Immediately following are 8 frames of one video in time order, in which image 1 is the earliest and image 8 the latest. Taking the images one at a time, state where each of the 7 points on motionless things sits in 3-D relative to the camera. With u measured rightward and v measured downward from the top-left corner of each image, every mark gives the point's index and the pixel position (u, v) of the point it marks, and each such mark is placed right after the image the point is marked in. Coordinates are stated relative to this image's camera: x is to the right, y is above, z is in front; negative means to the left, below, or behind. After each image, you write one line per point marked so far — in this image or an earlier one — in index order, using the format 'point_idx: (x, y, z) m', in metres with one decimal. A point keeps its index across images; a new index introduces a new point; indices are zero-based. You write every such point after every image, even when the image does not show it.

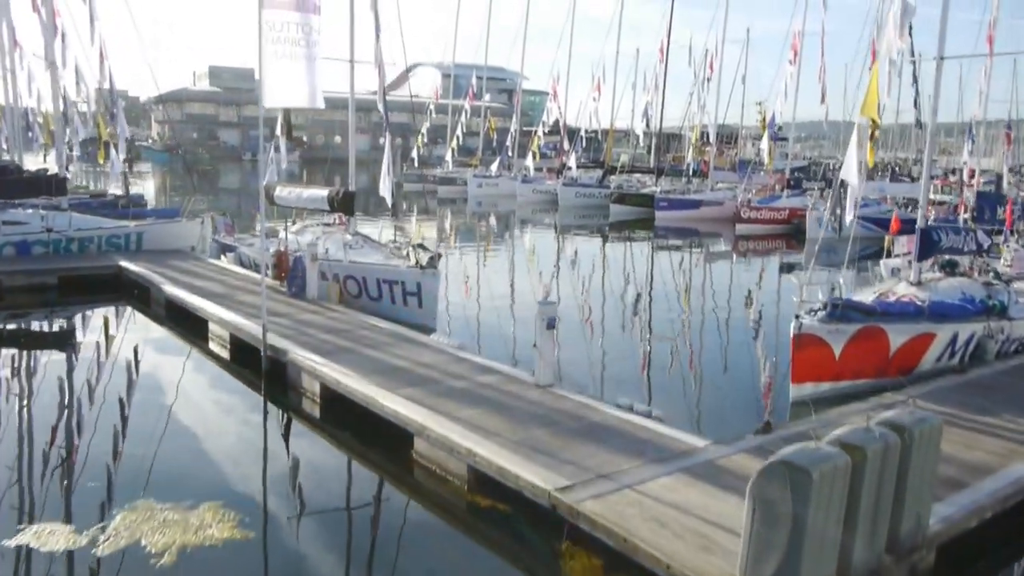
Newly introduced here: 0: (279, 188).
0: (-3.2, +1.4, +11.3) m
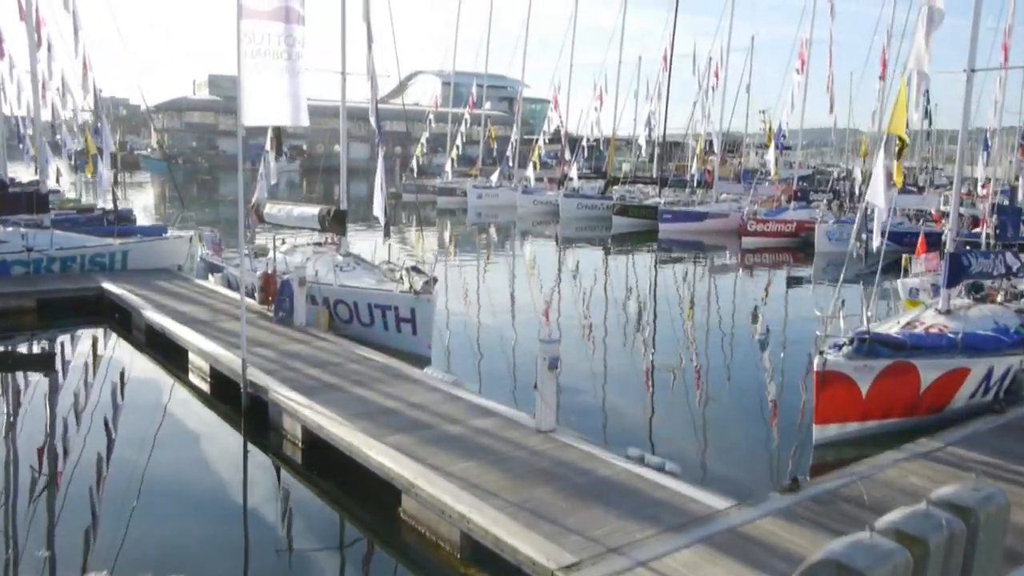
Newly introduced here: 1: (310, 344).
0: (-3.2, +1.1, +10.8) m
1: (-1.9, -0.5, +7.5) m
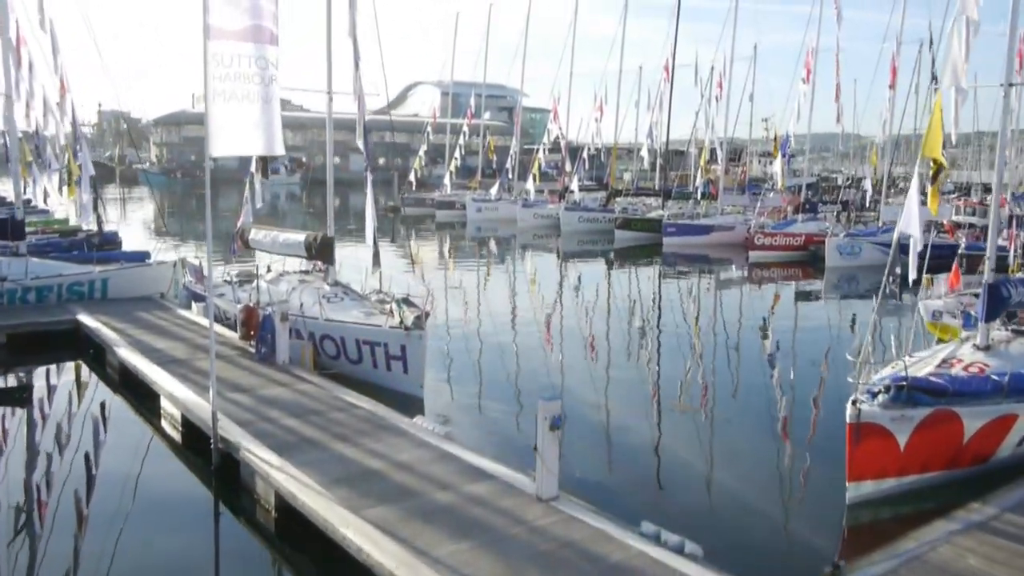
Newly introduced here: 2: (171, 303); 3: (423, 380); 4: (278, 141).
0: (-3.2, +0.7, +10.3) m
1: (-1.9, -0.8, +6.9) m
2: (-4.4, -0.2, +10.6) m
3: (-0.8, -0.9, +7.6) m
4: (-1.6, +1.0, +5.6) m
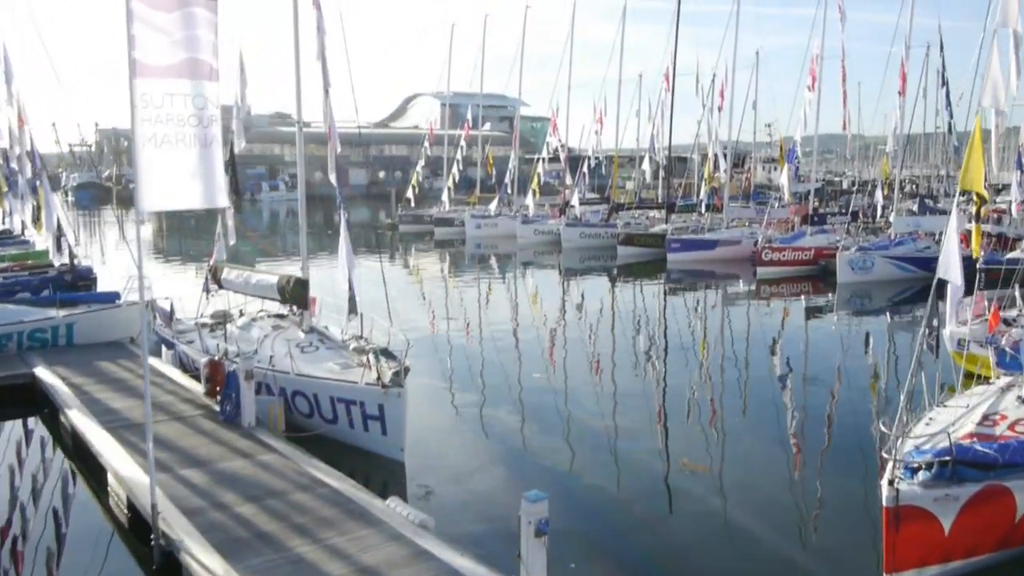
0: (-3.3, +0.2, +9.6) m
1: (-2.0, -1.3, +6.2) m
2: (-4.5, -0.7, +10.0) m
3: (-0.9, -1.3, +6.9) m
4: (-1.8, +0.6, +4.9) m
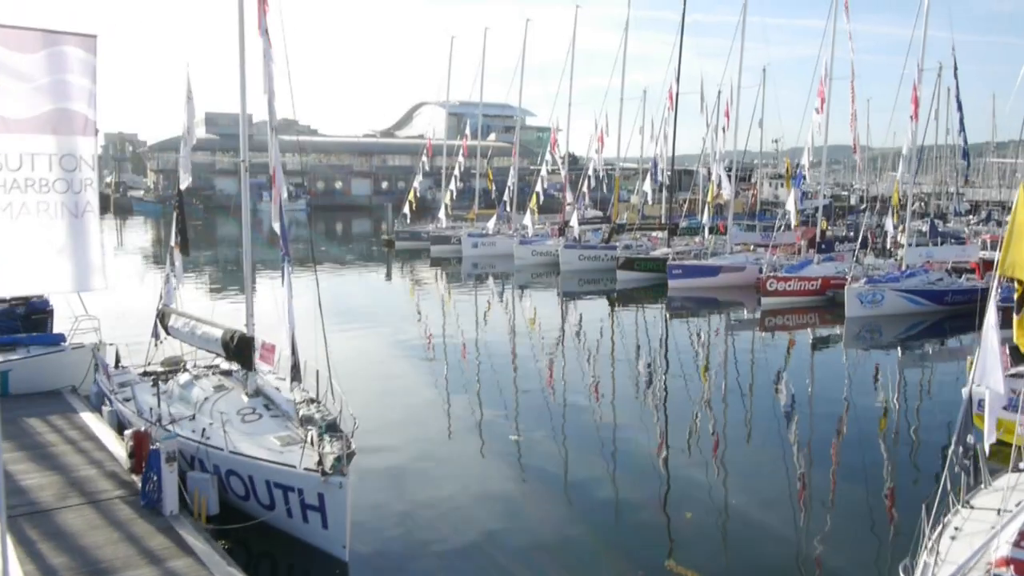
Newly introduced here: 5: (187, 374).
0: (-3.6, -0.3, +8.7) m
1: (-2.3, -1.8, +5.3) m
2: (-4.8, -1.2, +9.1) m
3: (-1.2, -1.8, +6.0) m
4: (-2.1, +0.1, +4.1) m
5: (-3.3, -0.9, +8.4) m
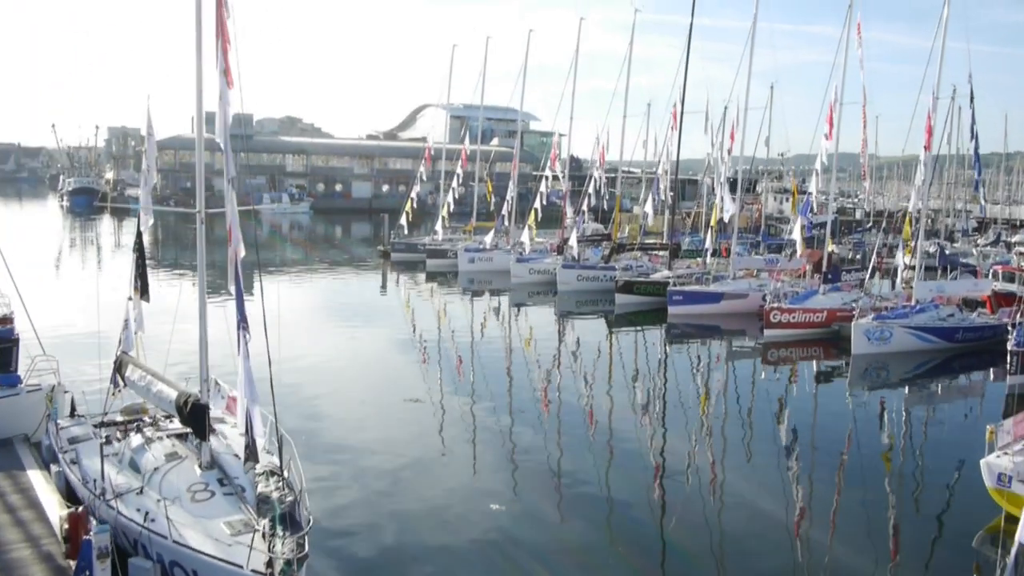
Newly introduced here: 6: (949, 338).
0: (-3.7, -0.8, +8.1) m
1: (-2.5, -2.3, +4.7) m
2: (-4.9, -1.7, +8.5) m
3: (-1.4, -2.3, +5.4) m
4: (-2.2, -0.4, +3.4) m
5: (-3.5, -1.4, +7.7) m
6: (+9.3, -1.1, +17.6) m
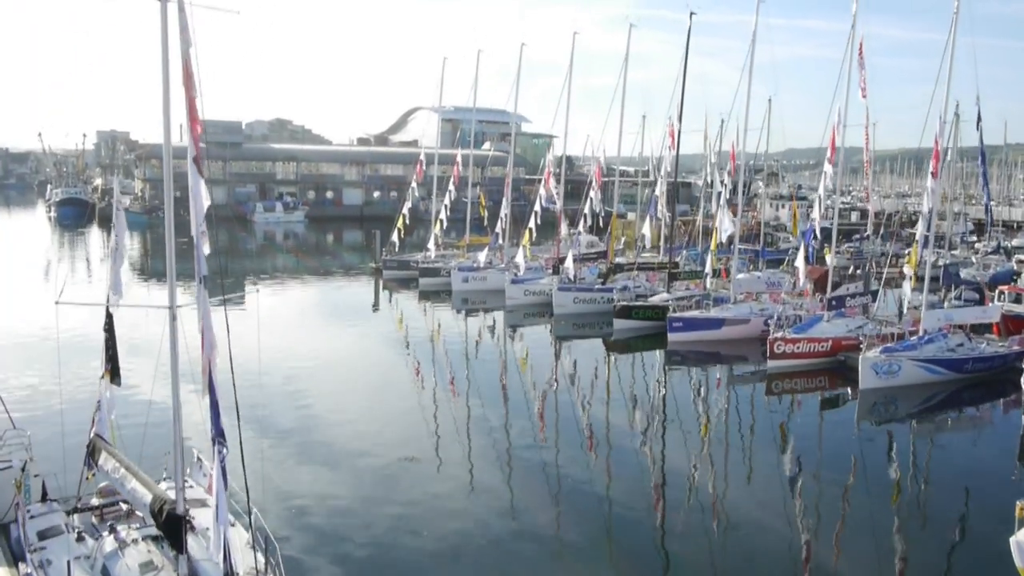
0: (-3.7, -1.5, +7.5) m
1: (-2.4, -3.0, +4.1) m
2: (-4.9, -2.5, +7.9) m
3: (-1.4, -3.1, +4.8) m
4: (-2.2, -1.2, +2.9) m
5: (-3.5, -2.1, +7.2) m
6: (+9.3, -1.6, +17.1) m
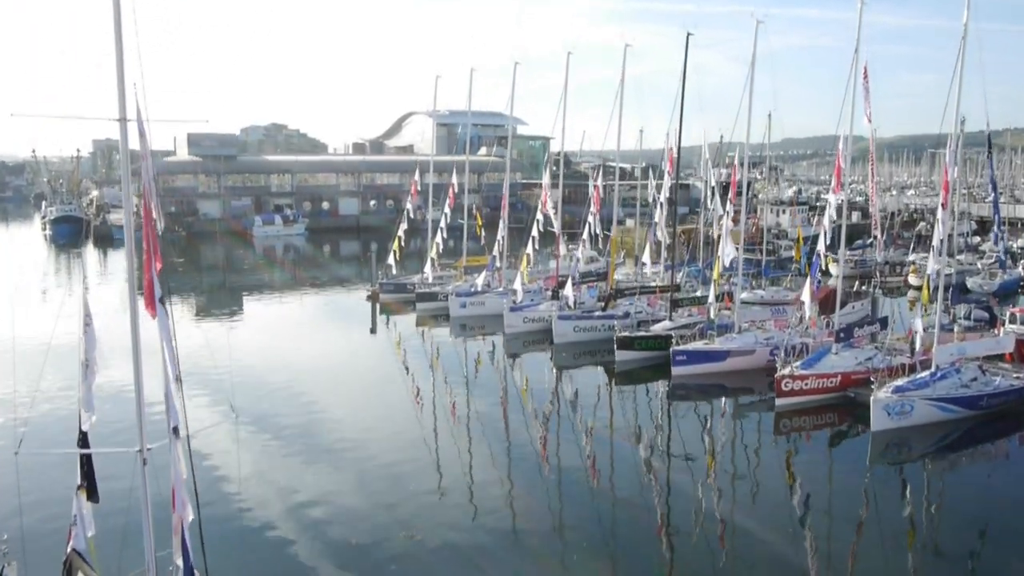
0: (-3.7, -2.5, +7.1) m
1: (-2.4, -4.0, +3.7) m
2: (-4.9, -3.4, +7.5) m
3: (-1.3, -4.0, +4.4) m
4: (-2.2, -2.1, +2.4) m
5: (-3.5, -3.1, +6.7) m
6: (+9.3, -2.3, +16.7) m
